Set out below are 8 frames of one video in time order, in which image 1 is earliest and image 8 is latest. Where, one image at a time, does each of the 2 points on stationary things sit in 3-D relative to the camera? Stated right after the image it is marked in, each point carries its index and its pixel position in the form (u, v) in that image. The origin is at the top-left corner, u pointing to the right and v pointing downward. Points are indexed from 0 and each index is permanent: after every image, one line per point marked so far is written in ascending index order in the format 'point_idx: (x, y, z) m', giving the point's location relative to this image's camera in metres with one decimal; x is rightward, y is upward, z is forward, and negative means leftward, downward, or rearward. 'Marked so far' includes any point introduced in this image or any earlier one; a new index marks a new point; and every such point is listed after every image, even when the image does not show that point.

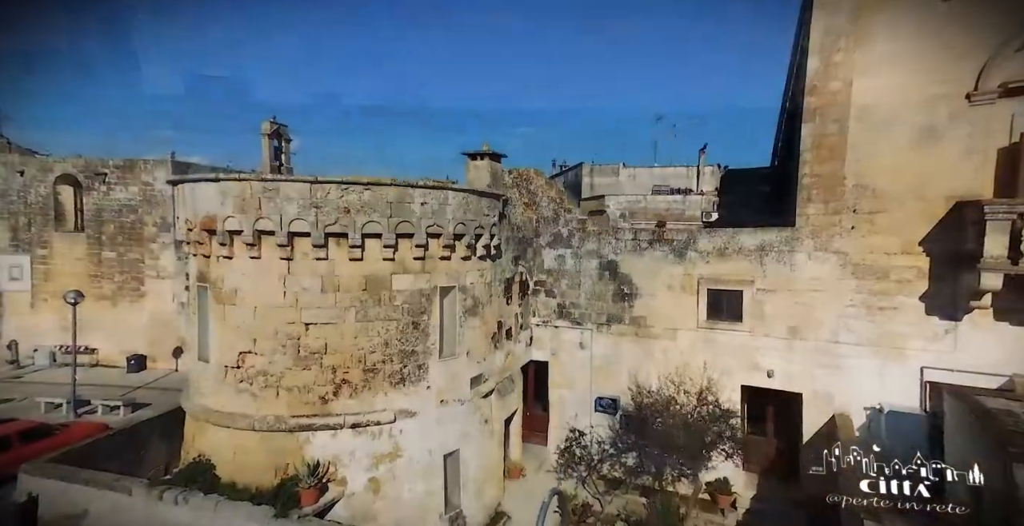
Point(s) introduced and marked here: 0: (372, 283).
0: (-1.9, -0.3, +8.4) m
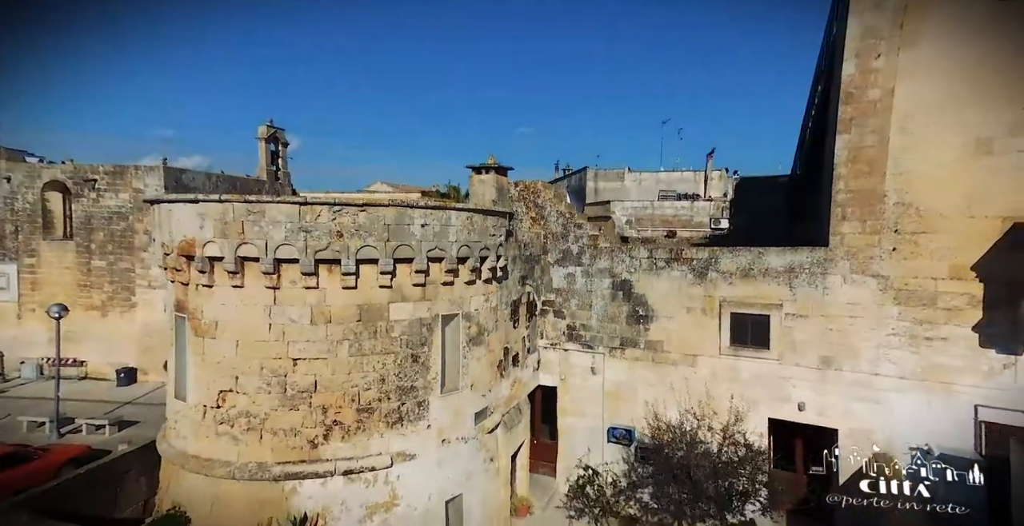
0: (-1.8, -0.6, +7.7) m
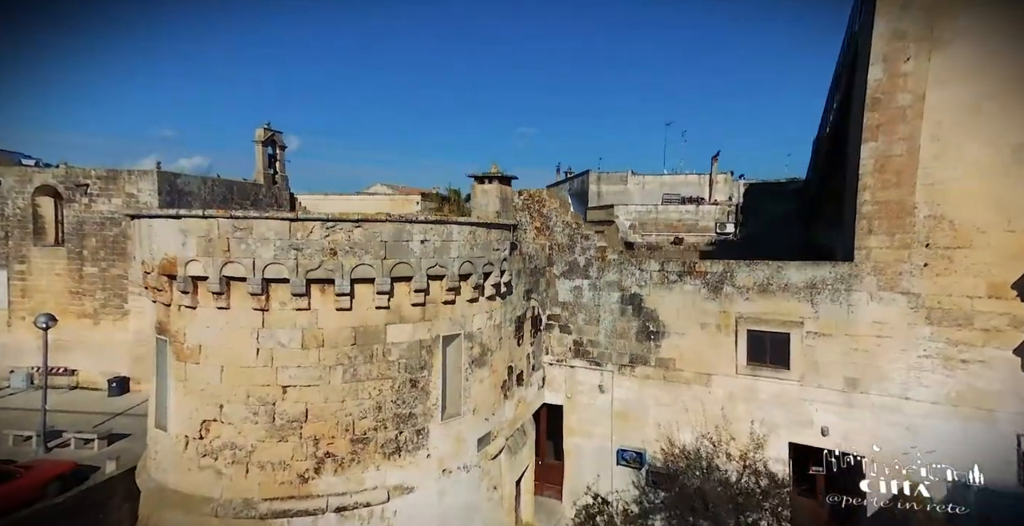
0: (-1.8, -0.9, +7.1) m
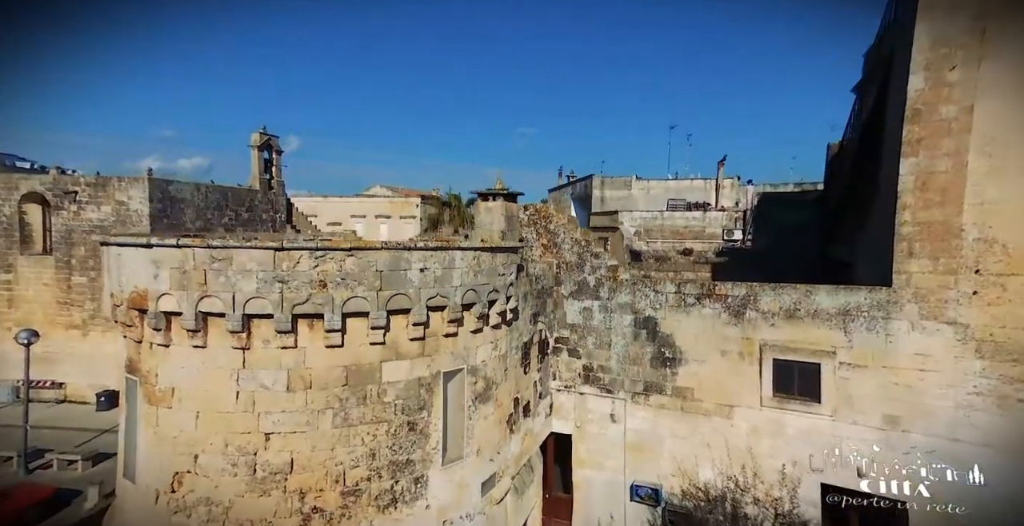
0: (-1.7, -1.2, +6.4) m
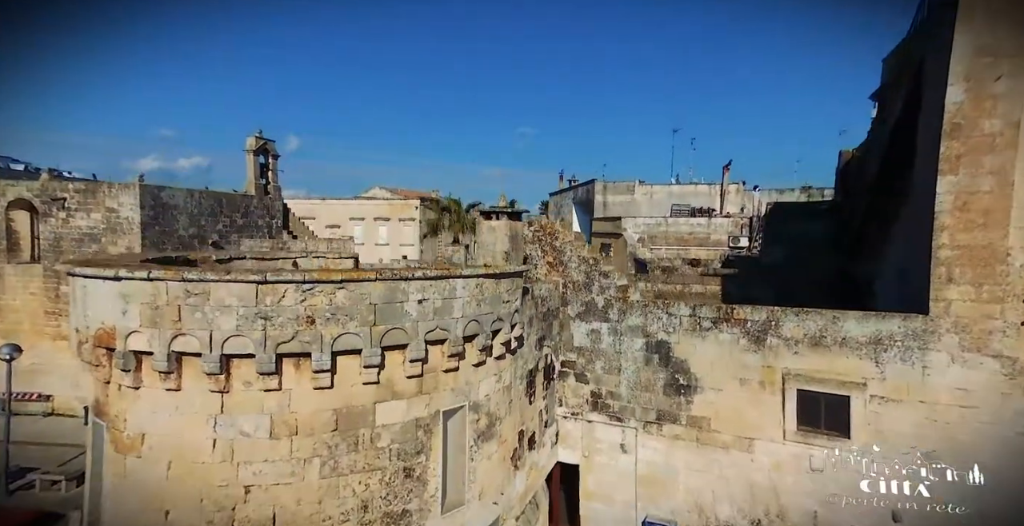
0: (-1.6, -1.5, +5.8) m
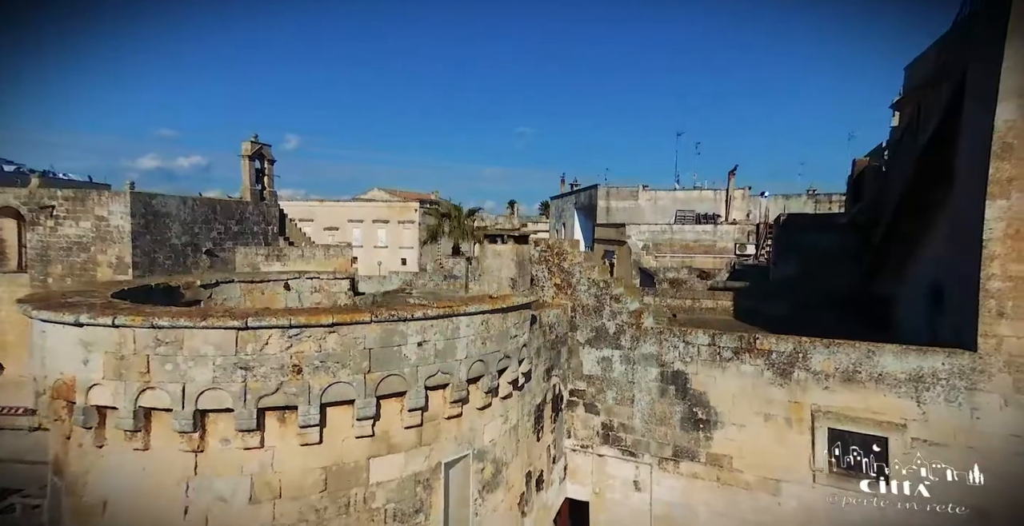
0: (-1.5, -1.8, +5.2) m
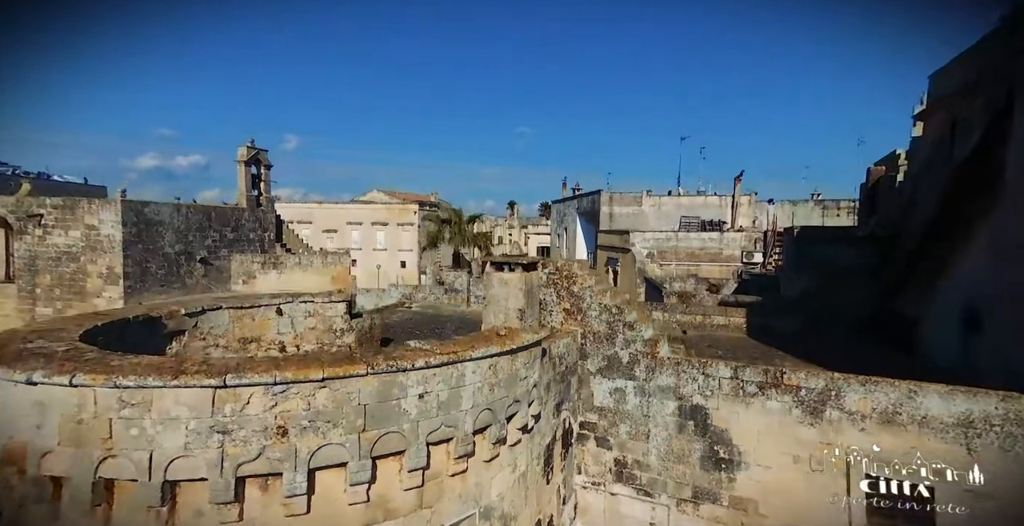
0: (-1.4, -2.2, +4.6) m
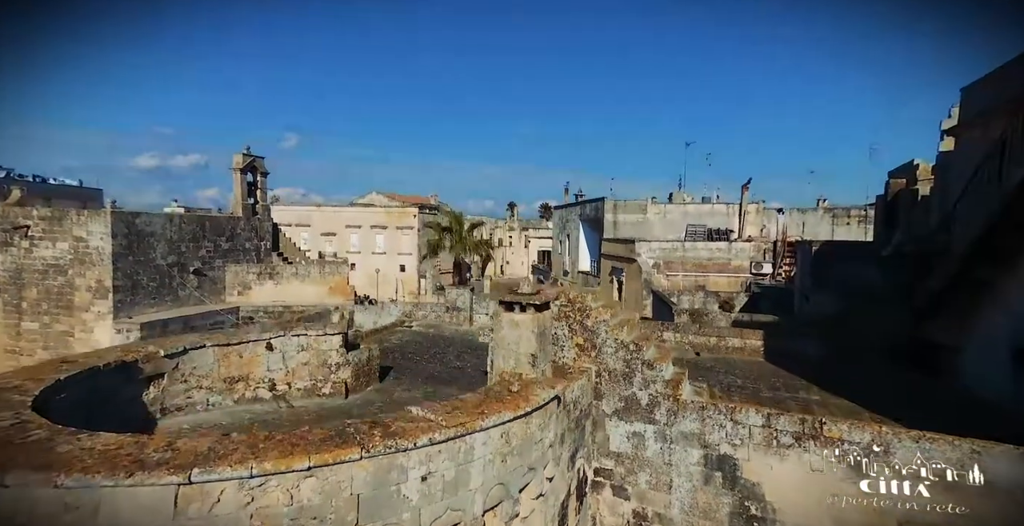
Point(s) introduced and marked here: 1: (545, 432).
0: (-1.3, -2.6, +3.9) m
1: (+0.3, -1.5, +5.5) m
